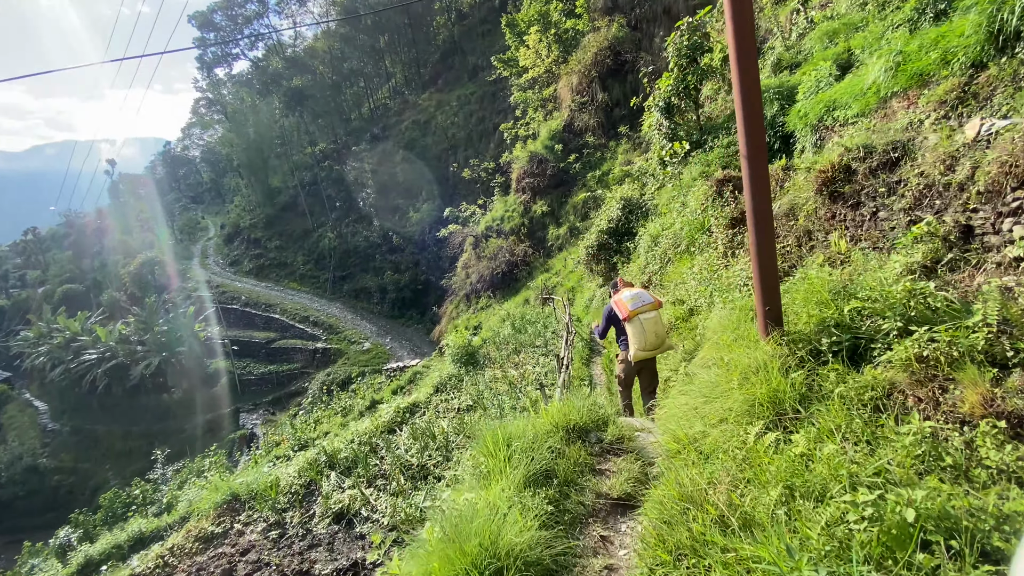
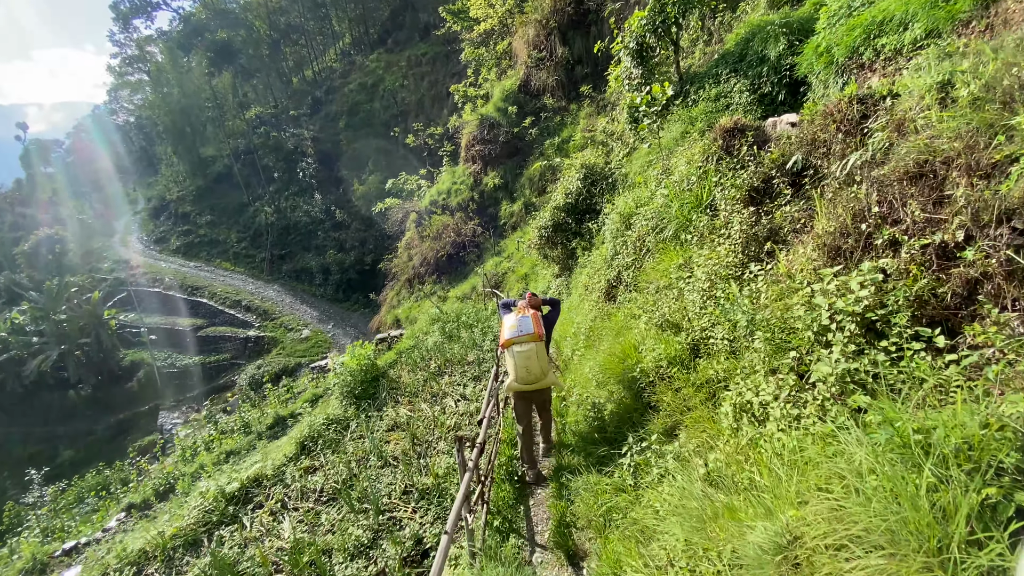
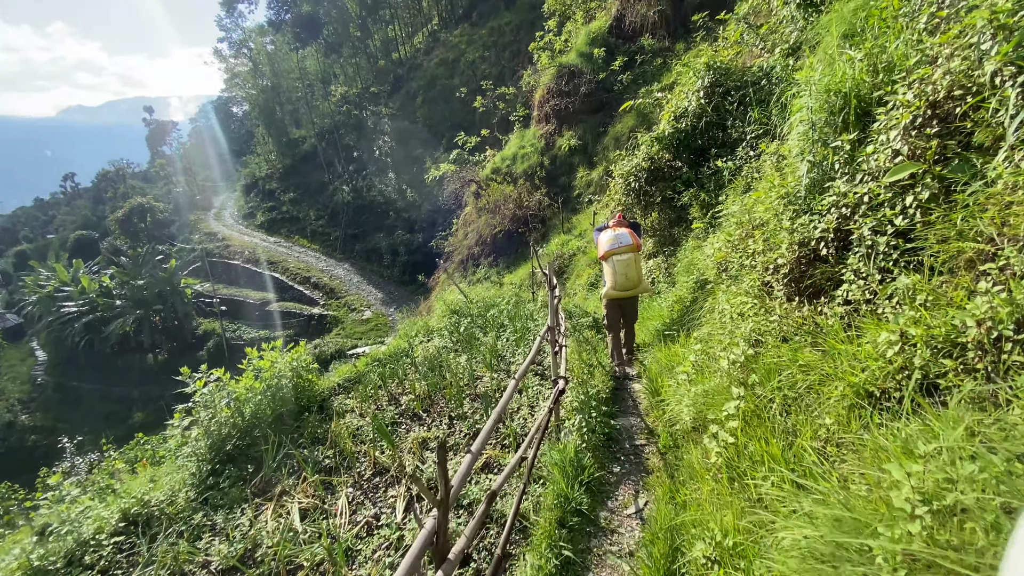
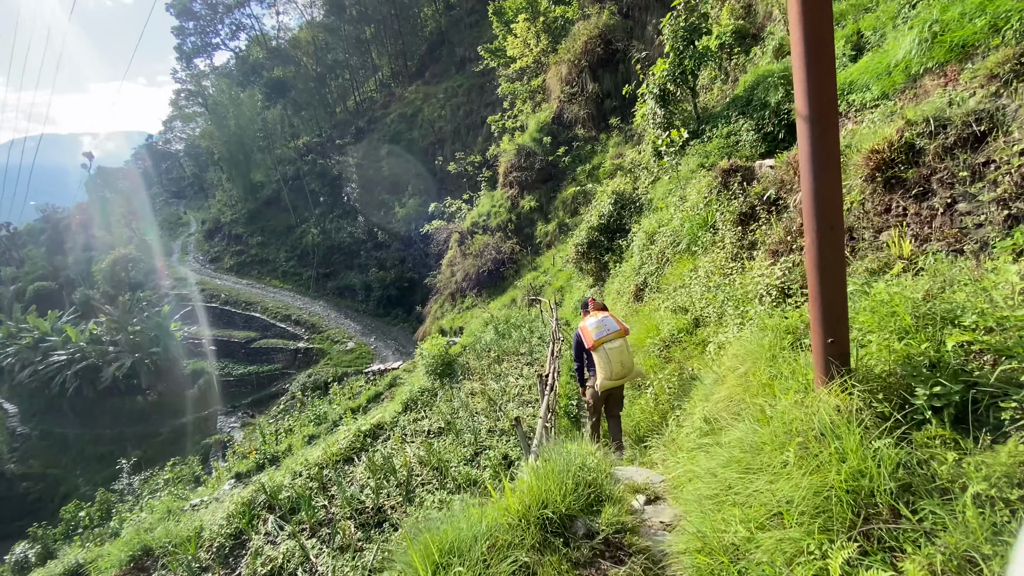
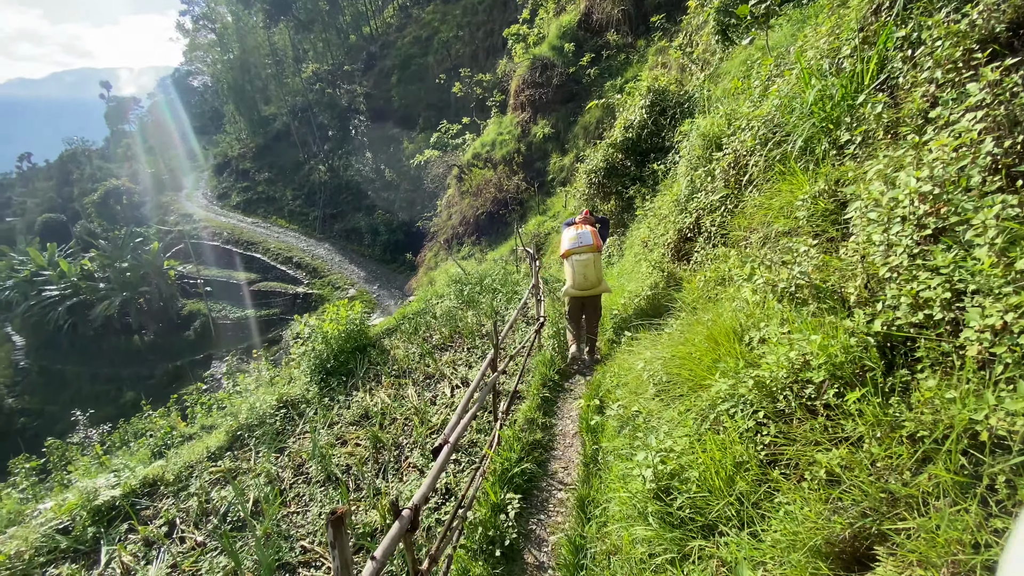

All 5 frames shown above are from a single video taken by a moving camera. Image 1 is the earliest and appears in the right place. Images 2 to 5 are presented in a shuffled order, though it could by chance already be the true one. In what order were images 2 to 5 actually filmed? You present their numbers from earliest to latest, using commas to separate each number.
4, 2, 5, 3
